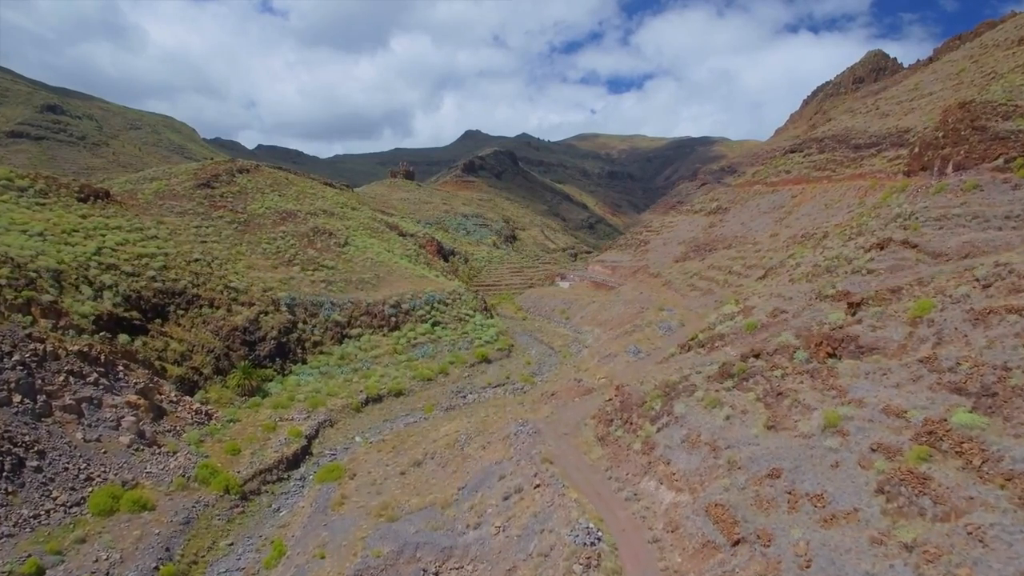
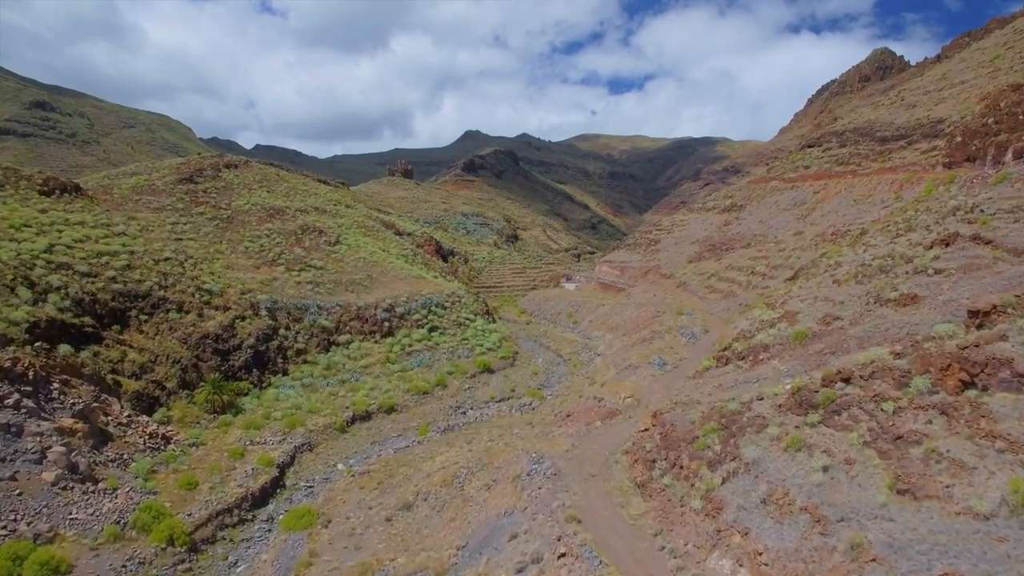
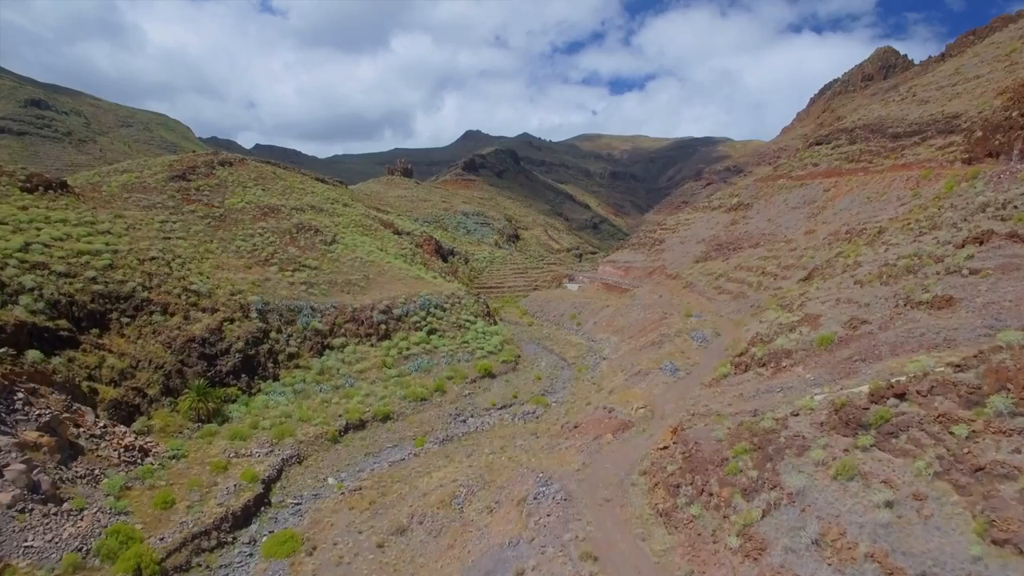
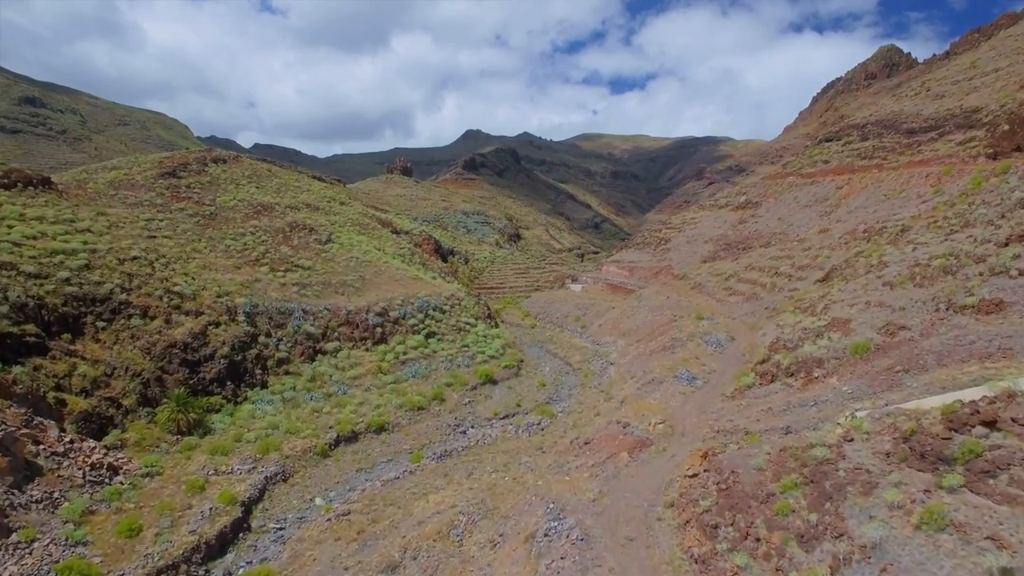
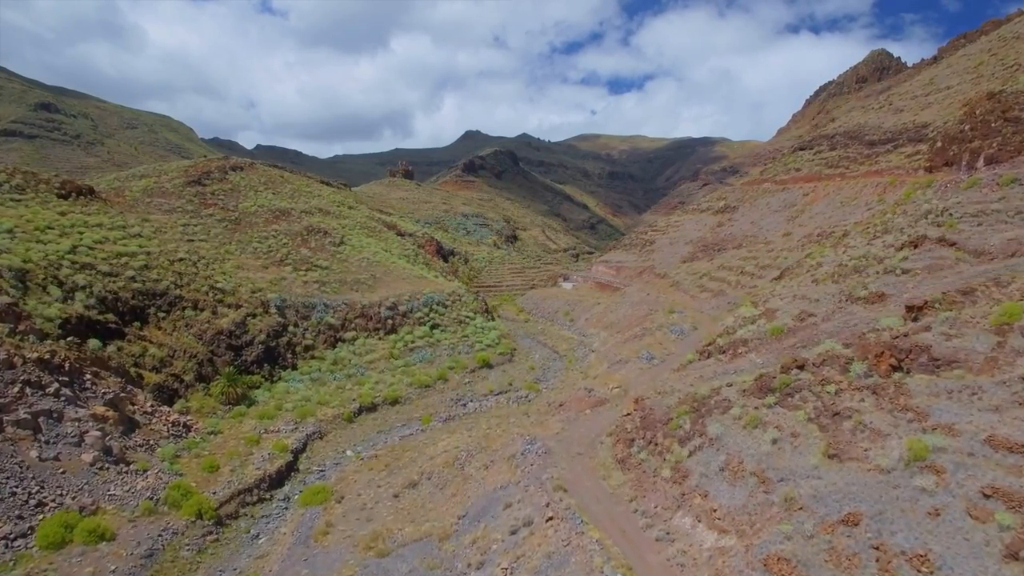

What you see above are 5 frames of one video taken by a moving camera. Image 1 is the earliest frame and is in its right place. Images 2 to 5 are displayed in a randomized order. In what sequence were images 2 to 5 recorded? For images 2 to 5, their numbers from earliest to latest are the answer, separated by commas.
5, 2, 3, 4
